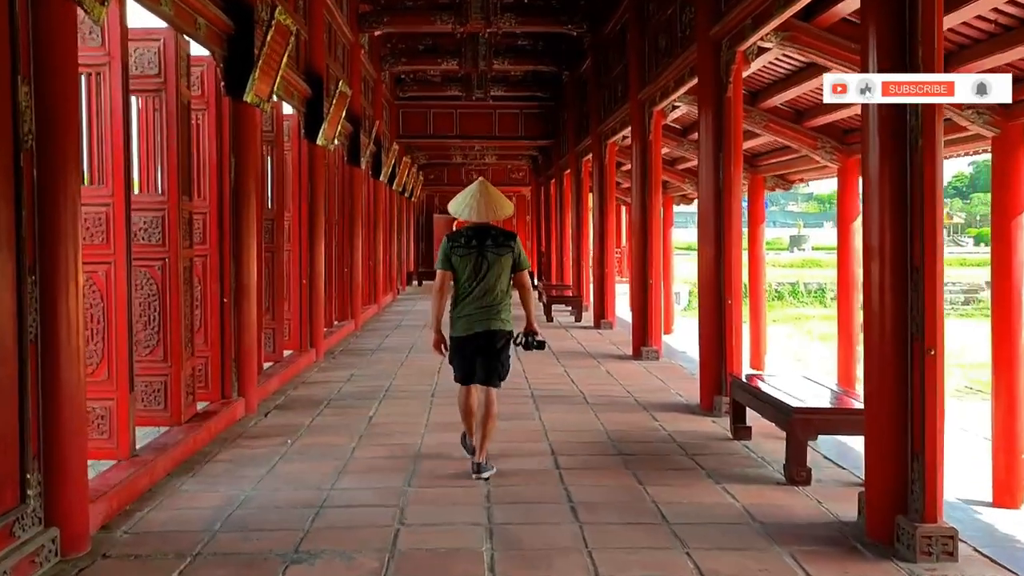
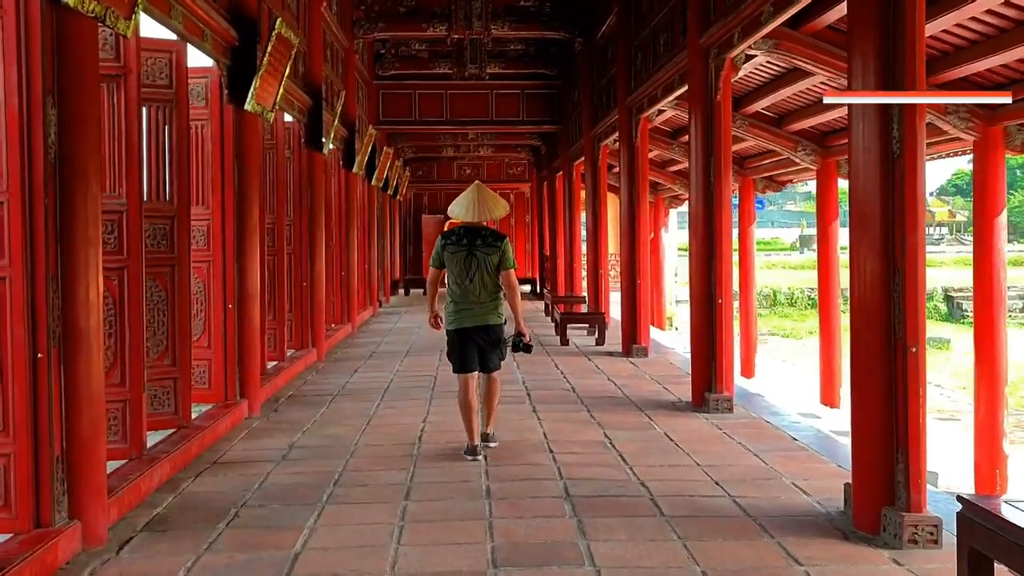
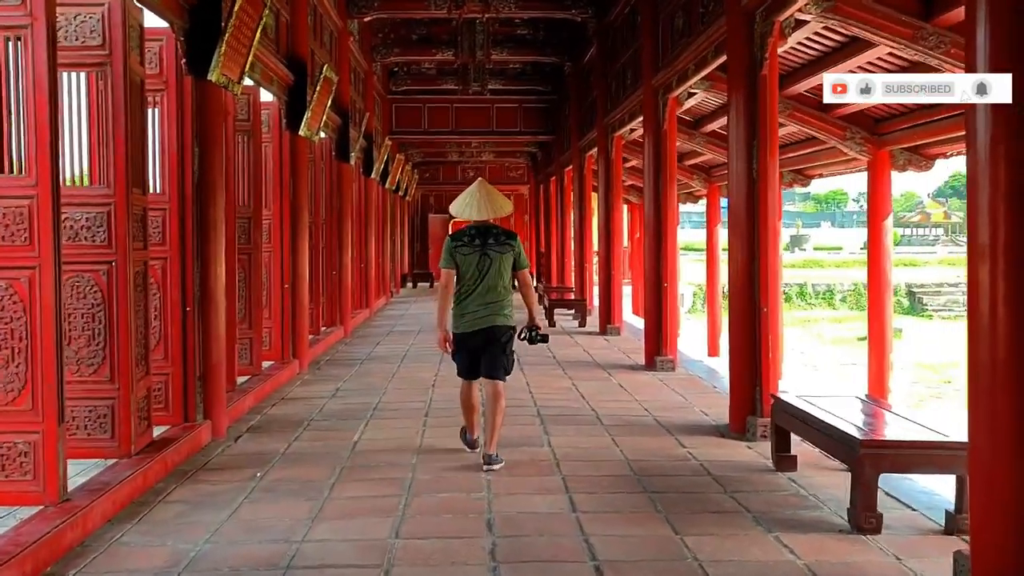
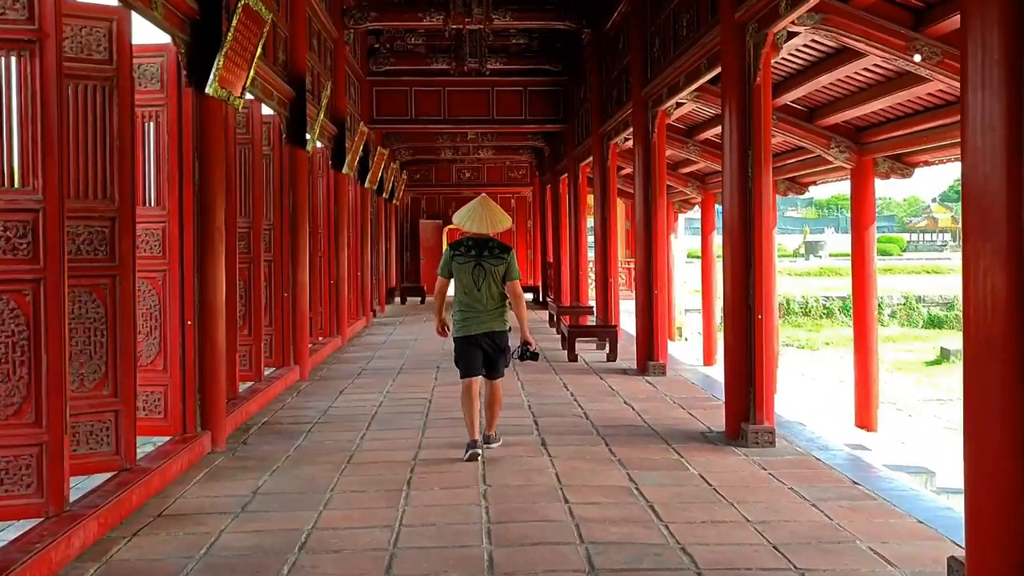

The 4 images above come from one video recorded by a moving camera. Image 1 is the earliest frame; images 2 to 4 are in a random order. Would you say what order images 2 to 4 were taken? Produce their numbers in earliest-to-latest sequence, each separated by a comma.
3, 2, 4
